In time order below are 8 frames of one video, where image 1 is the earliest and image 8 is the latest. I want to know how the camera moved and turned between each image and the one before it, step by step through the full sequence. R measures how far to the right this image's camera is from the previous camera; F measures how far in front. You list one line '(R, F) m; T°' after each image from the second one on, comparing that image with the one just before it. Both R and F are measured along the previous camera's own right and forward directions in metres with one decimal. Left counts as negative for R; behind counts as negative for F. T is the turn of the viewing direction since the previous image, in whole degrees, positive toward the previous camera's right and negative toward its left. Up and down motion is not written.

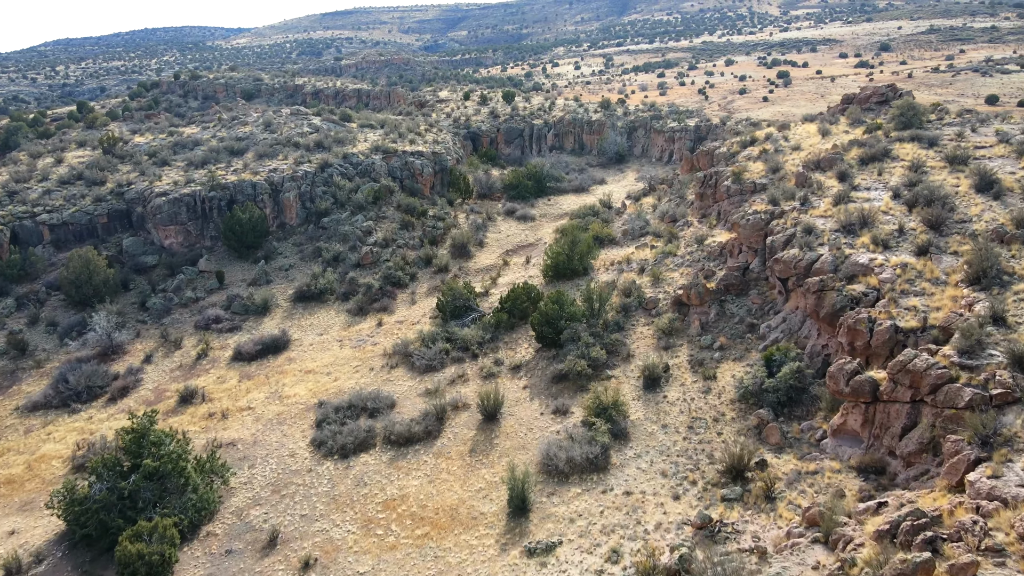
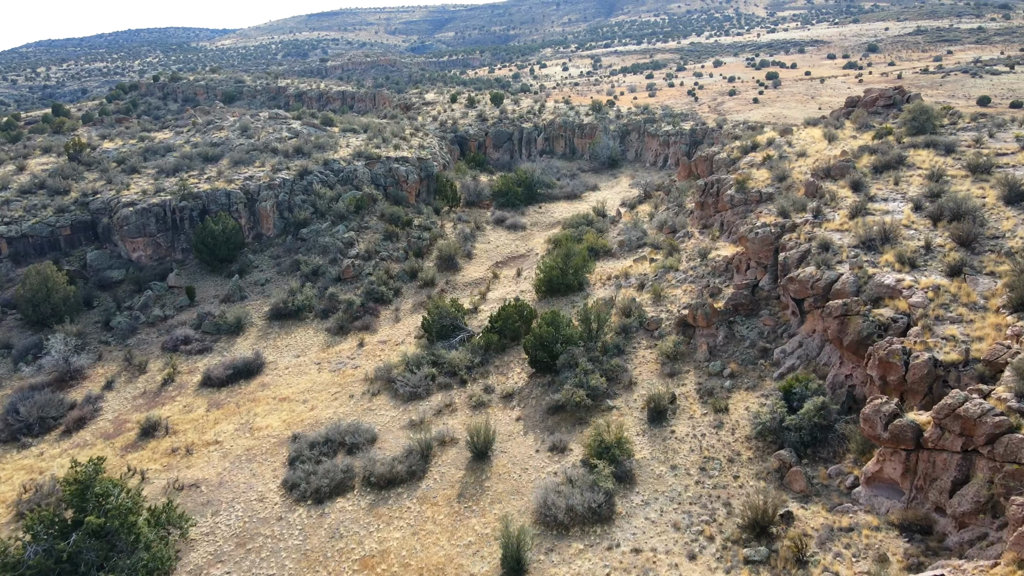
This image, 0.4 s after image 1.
(-0.1, +1.7) m; +1°
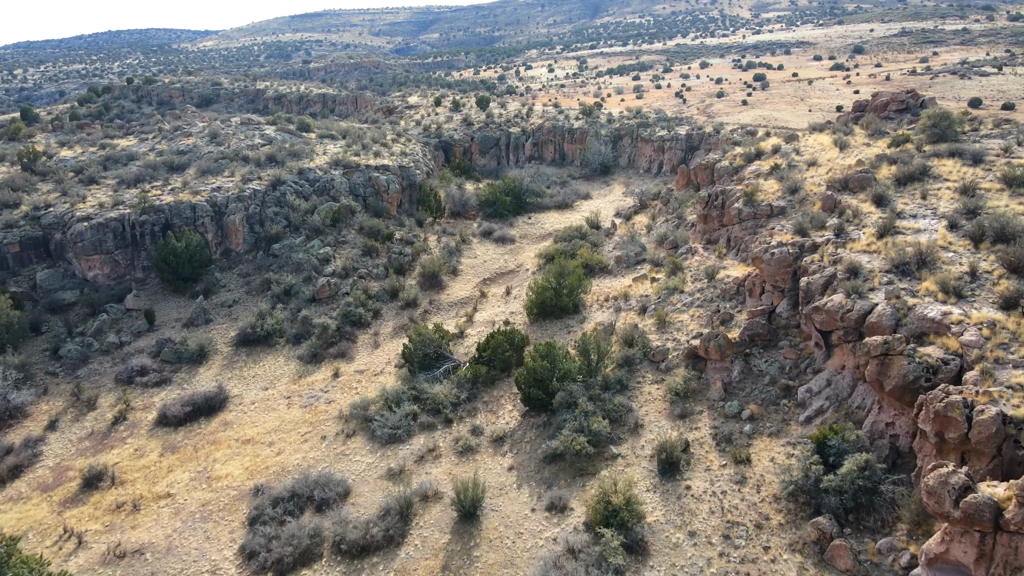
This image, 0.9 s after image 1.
(-0.1, +2.2) m; +1°
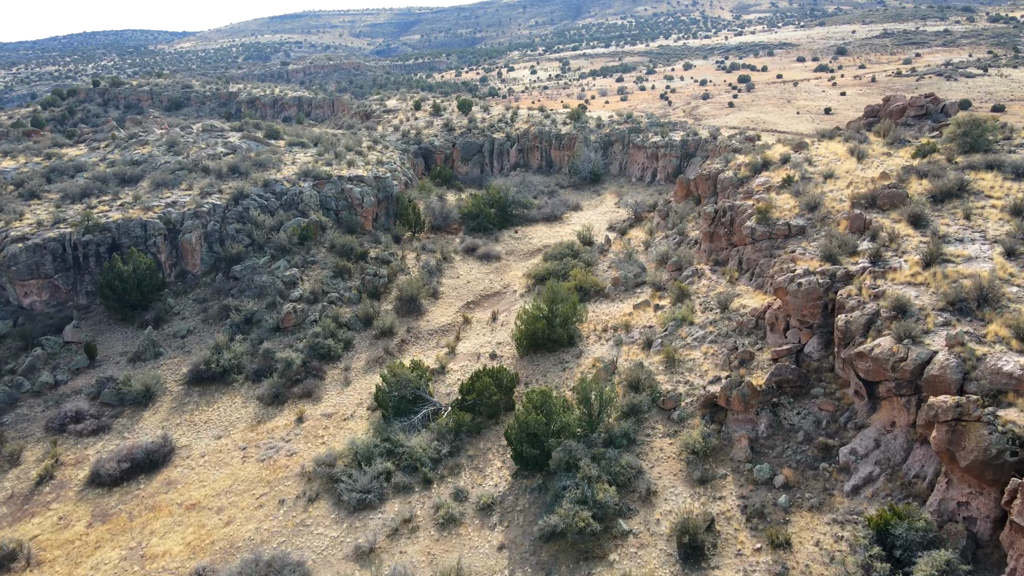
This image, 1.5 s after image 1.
(-0.1, +2.7) m; +1°
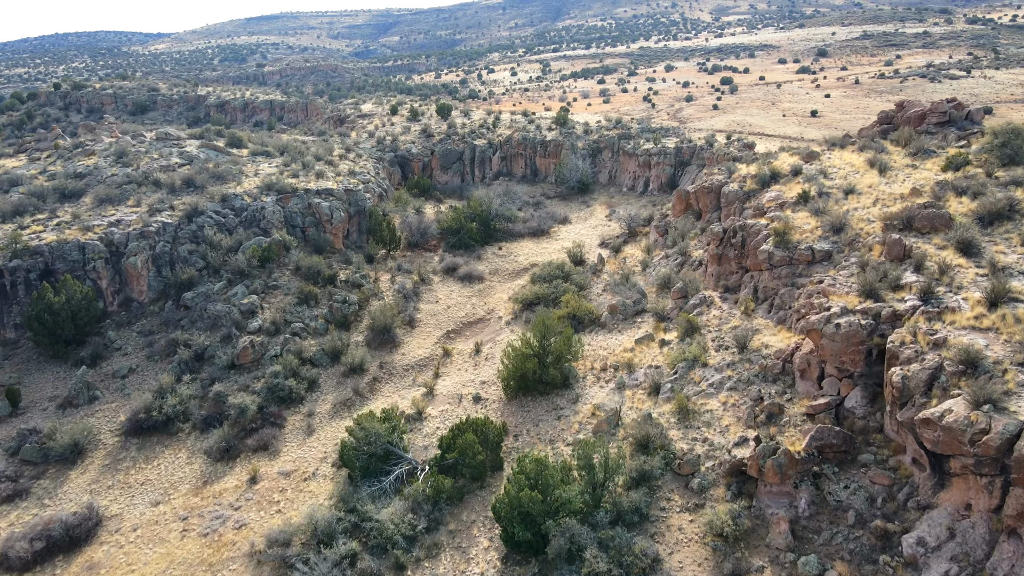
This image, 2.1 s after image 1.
(-0.1, +2.7) m; +1°
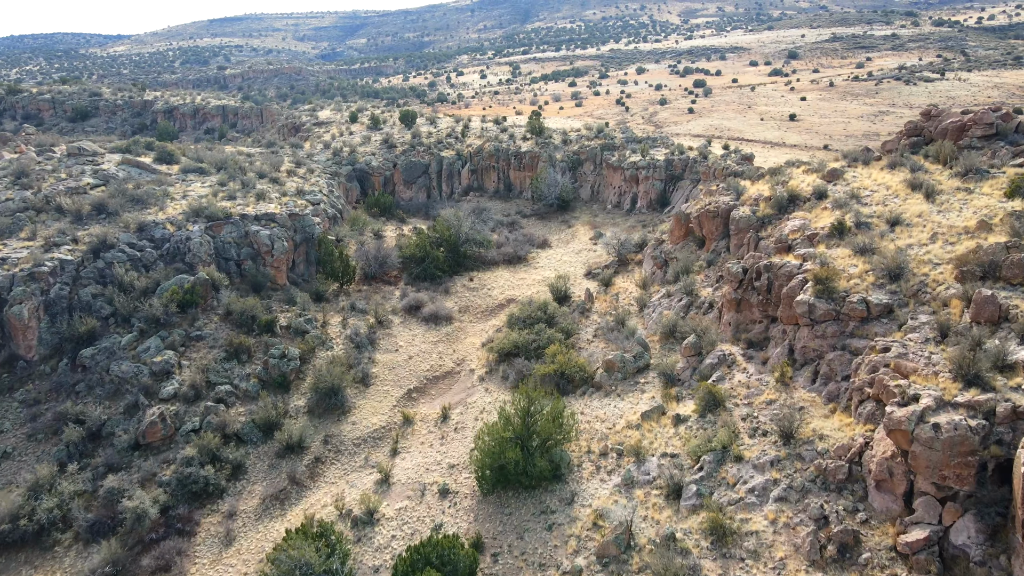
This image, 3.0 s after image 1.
(0.0, +4.1) m; +2°
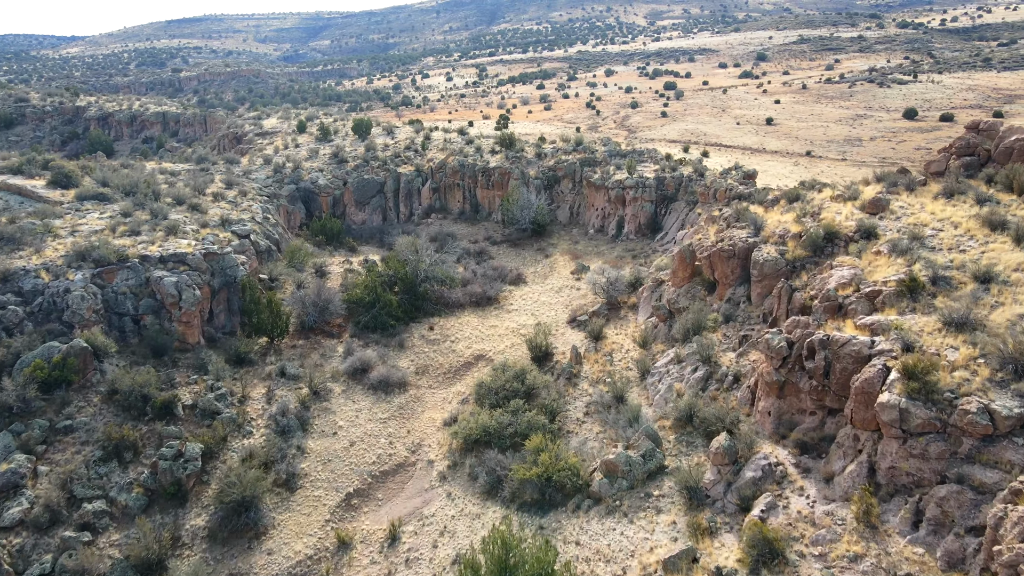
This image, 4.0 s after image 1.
(0.0, +4.6) m; +2°
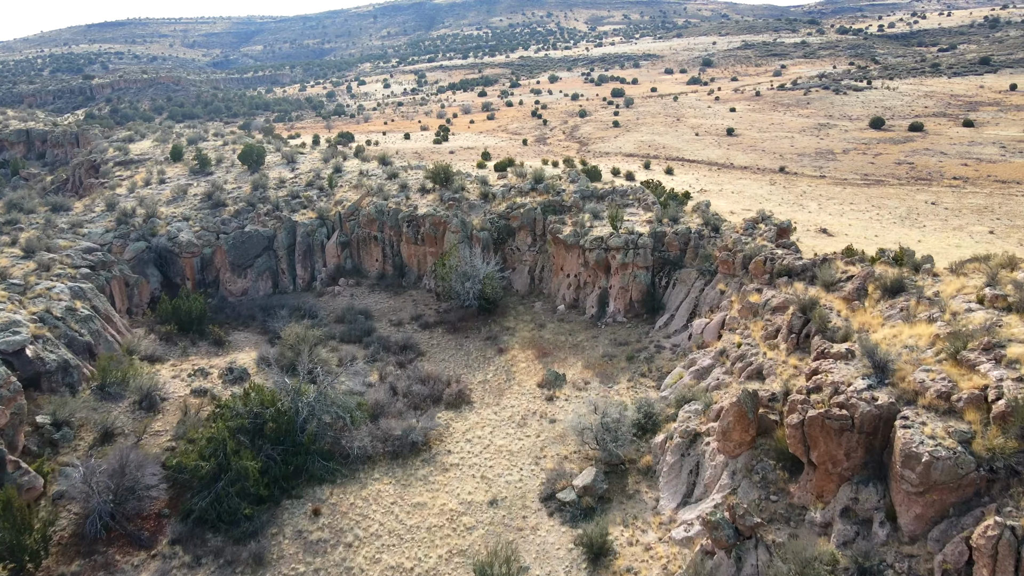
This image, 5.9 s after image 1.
(+0.2, +8.8) m; +4°
